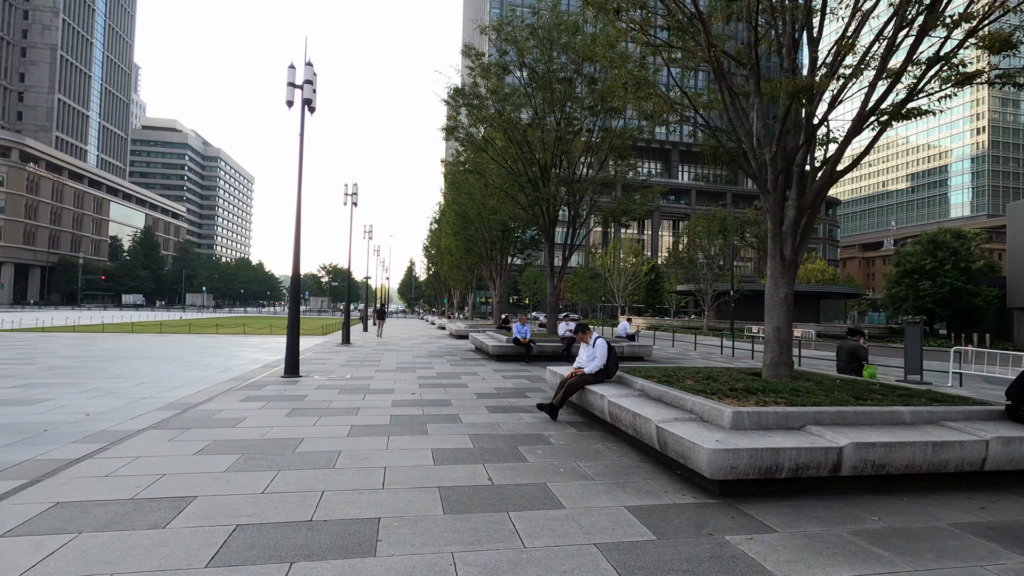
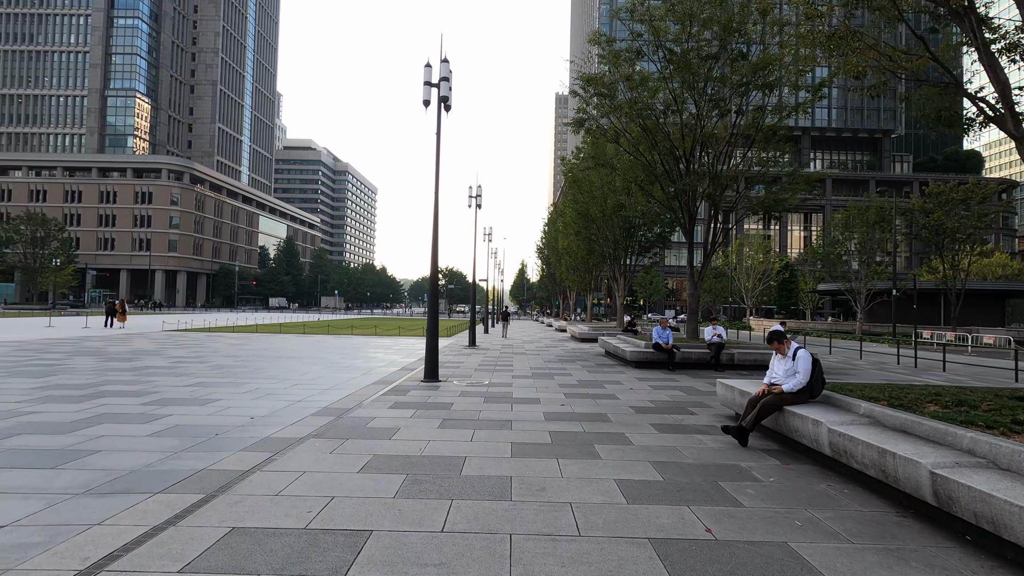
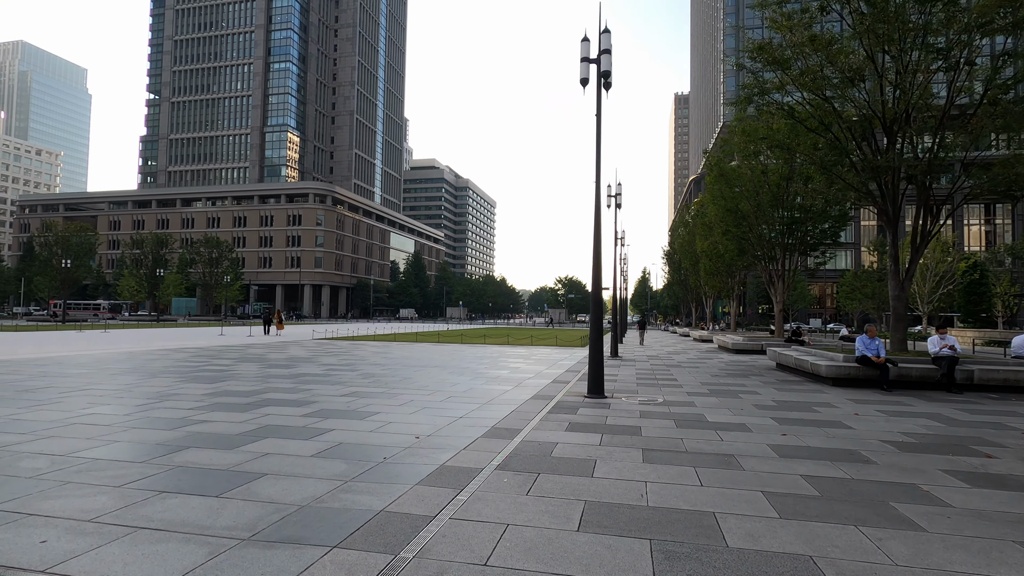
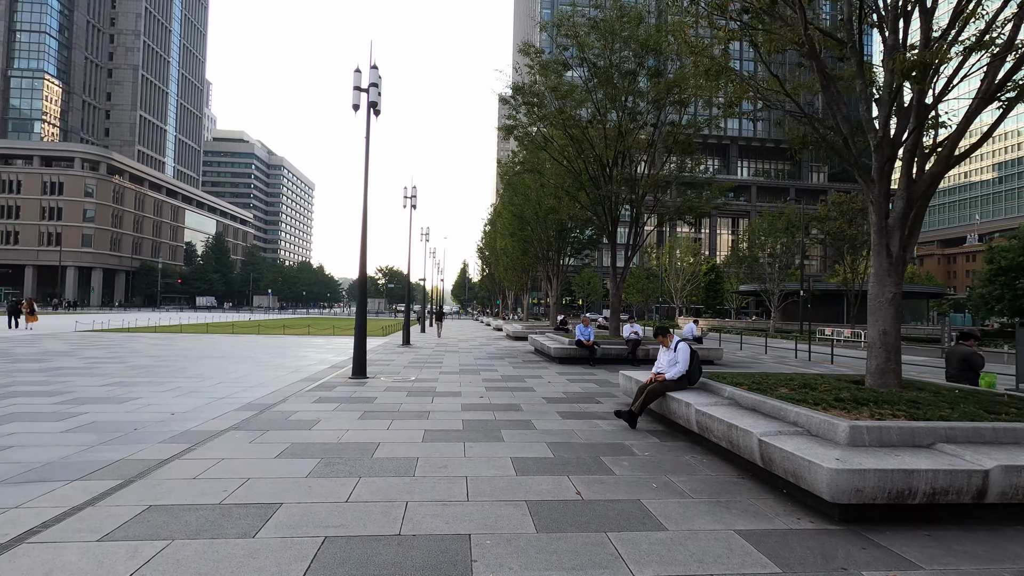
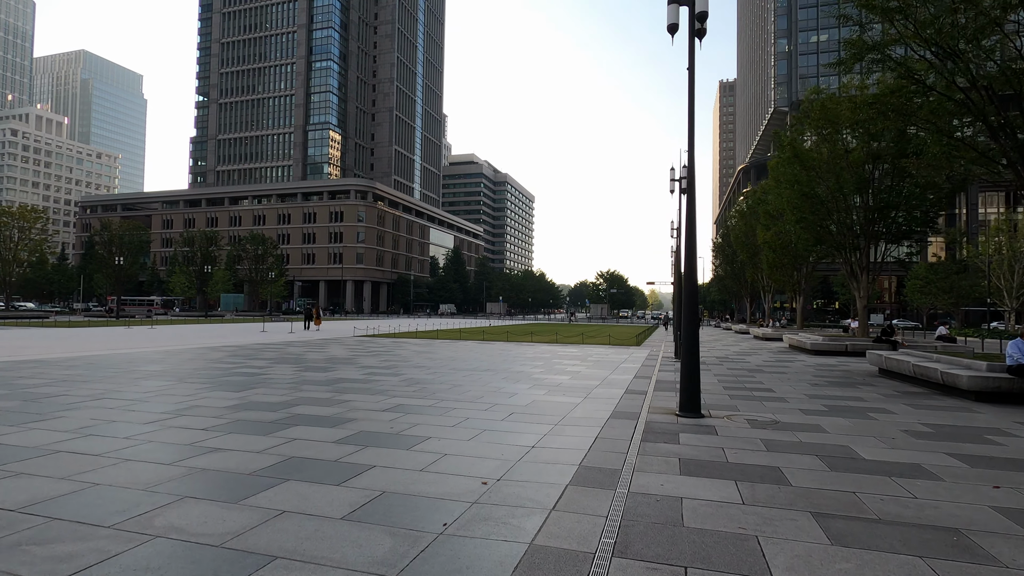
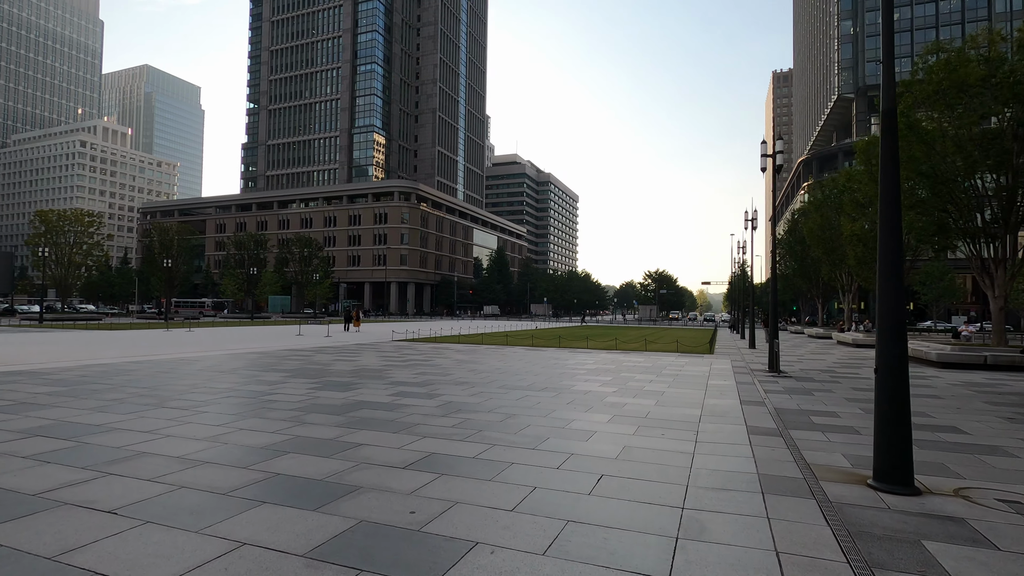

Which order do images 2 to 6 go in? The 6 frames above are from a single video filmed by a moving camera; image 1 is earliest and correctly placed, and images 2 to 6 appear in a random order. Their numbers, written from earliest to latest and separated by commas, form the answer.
4, 2, 3, 5, 6
